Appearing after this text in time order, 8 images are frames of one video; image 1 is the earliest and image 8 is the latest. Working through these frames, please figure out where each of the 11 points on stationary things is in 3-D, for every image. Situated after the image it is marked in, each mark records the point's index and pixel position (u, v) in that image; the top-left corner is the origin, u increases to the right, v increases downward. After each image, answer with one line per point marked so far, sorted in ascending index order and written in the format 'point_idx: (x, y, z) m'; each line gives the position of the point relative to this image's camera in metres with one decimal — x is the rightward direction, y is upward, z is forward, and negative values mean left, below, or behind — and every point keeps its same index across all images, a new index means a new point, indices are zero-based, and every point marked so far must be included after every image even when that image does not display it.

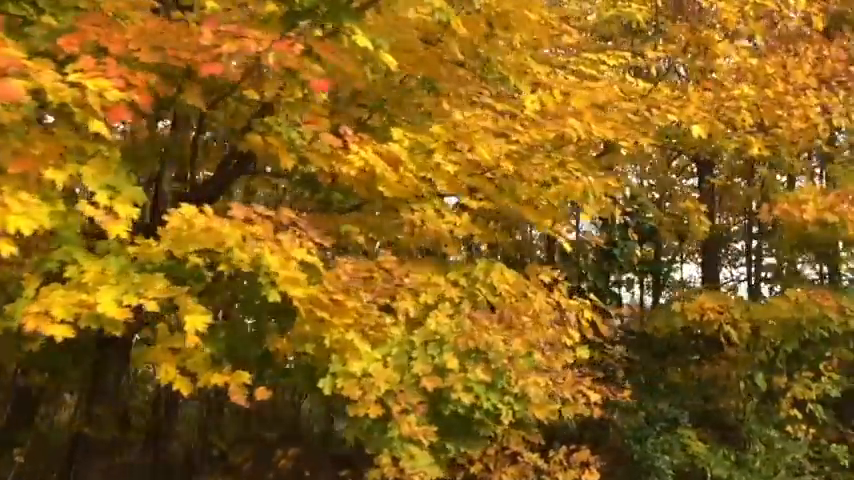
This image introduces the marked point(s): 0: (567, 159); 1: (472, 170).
0: (+0.6, +0.4, +5.2) m
1: (+0.2, +0.3, +4.9) m
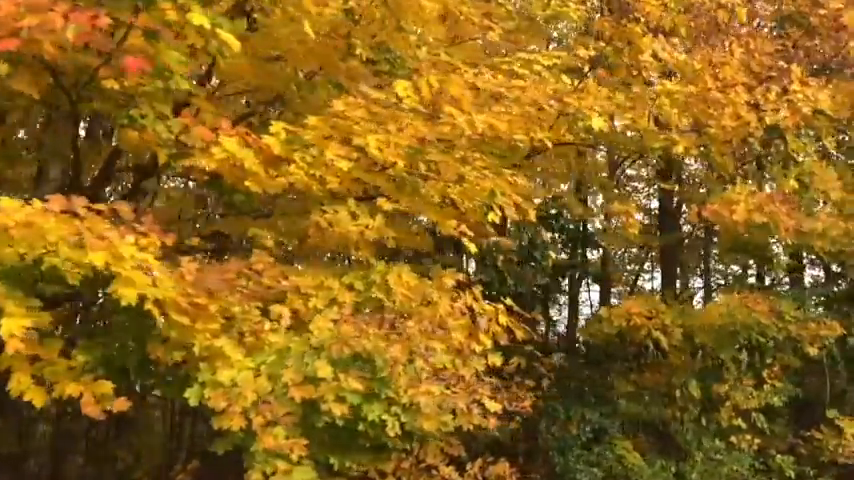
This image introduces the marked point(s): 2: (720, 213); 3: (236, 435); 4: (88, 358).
0: (+0.2, +0.4, +5.0) m
1: (-0.2, +0.3, +4.6) m
2: (+1.6, +0.2, +6.1) m
3: (-0.7, -0.7, +3.9) m
4: (-1.2, -0.4, +4.0) m
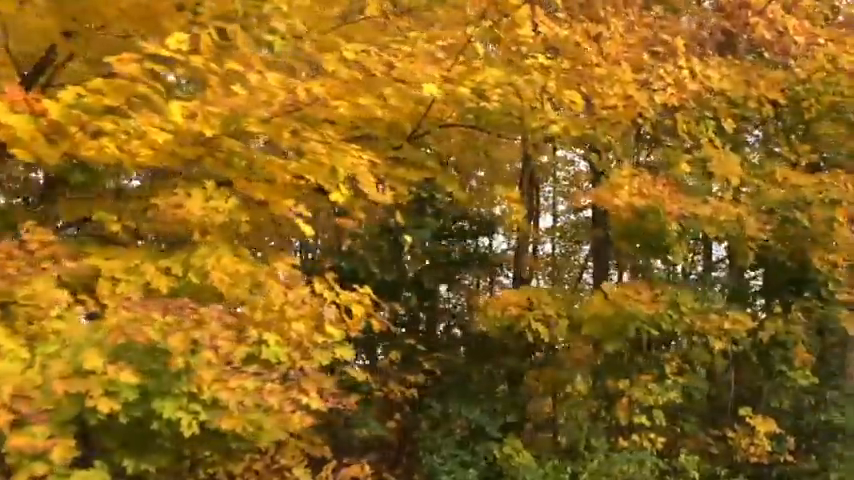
0: (-0.5, +0.5, +4.6) m
1: (-0.9, +0.4, +4.2) m
2: (+0.9, +0.2, +5.7) m
3: (-1.3, -0.6, +3.5) m
4: (-1.9, -0.3, +3.6) m
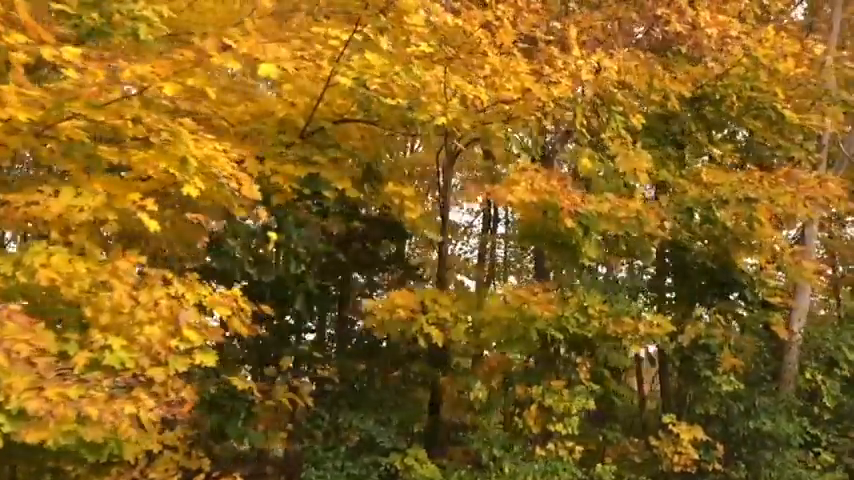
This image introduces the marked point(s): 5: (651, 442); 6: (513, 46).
0: (-1.0, +0.5, +4.3) m
1: (-1.4, +0.4, +3.9) m
2: (+0.3, +0.2, +5.4) m
3: (-1.8, -0.6, +3.1) m
4: (-2.4, -0.3, +3.2) m
5: (+1.6, -1.5, +8.0) m
6: (+0.4, +1.0, +6.0) m
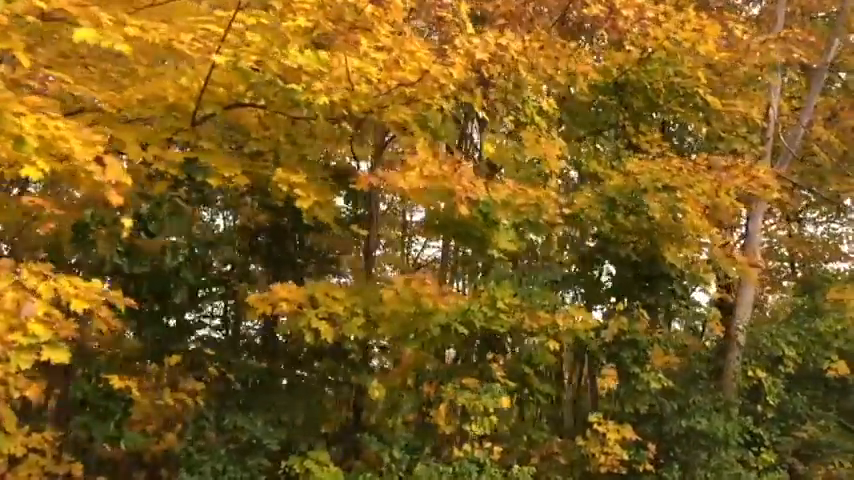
0: (-1.5, +0.5, +3.9) m
1: (-1.9, +0.4, +3.5) m
2: (-0.2, +0.3, +5.1) m
3: (-2.3, -0.5, +2.8) m
4: (-2.9, -0.3, +2.8) m
5: (+1.0, -1.4, +7.7) m
6: (-0.1, +1.1, +5.7) m
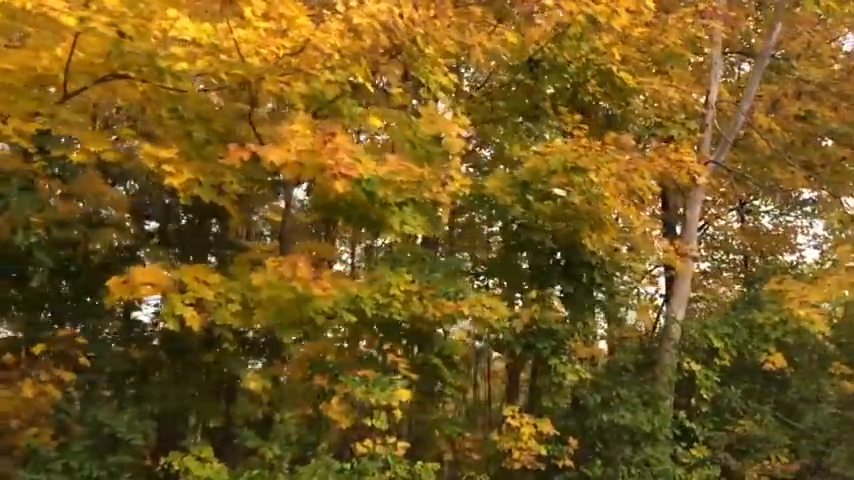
0: (-2.0, +0.6, +3.5) m
1: (-2.4, +0.5, +3.1) m
2: (-0.7, +0.4, +4.8) m
3: (-2.8, -0.4, +2.3) m
4: (-3.3, -0.2, +2.4) m
5: (+0.4, -1.3, +7.3) m
6: (-0.6, +1.2, +5.3) m
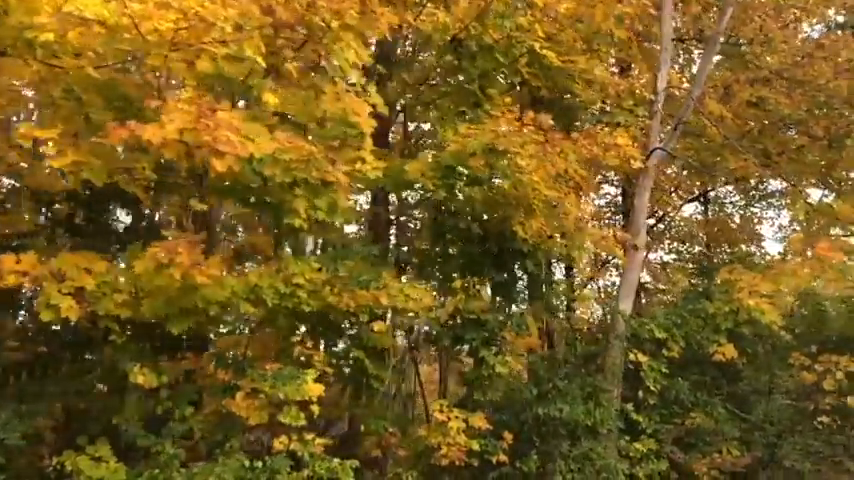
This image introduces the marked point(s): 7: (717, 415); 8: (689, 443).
0: (-2.5, +0.7, +3.2) m
1: (-2.9, +0.6, +2.8) m
2: (-1.2, +0.4, +4.5) m
3: (-3.2, -0.4, +2.0) m
4: (-3.7, -0.2, +2.0) m
5: (-0.1, -1.2, +7.1) m
6: (-1.1, +1.3, +5.0) m
7: (+2.6, -1.6, +10.0) m
8: (+2.3, -1.8, +9.9) m
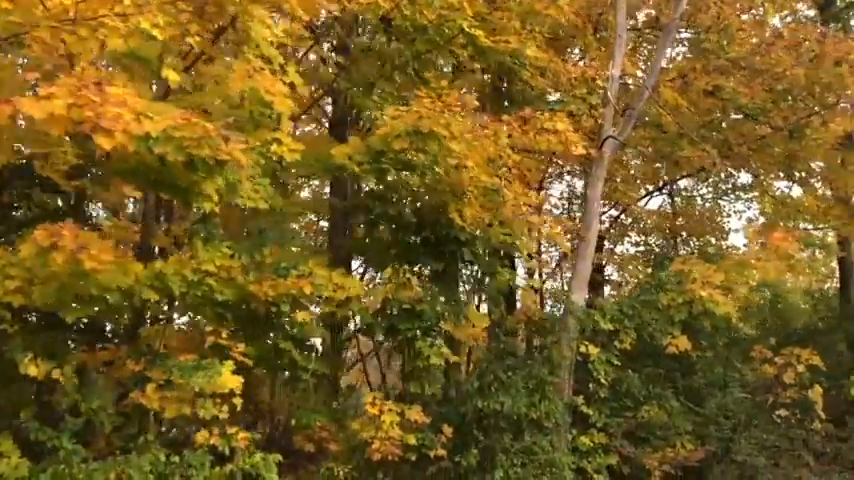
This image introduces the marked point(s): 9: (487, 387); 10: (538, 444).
0: (-2.8, +0.7, +2.9) m
1: (-3.2, +0.6, +2.5) m
2: (-1.6, +0.5, +4.2) m
3: (-3.5, -0.3, +1.7) m
4: (-4.1, -0.1, +1.7) m
5: (-0.5, -1.1, +6.8) m
6: (-1.5, +1.3, +4.7) m
7: (+2.1, -1.5, +9.8) m
8: (+1.9, -1.7, +9.7) m
9: (+0.4, -1.0, +7.8) m
10: (+0.8, -1.4, +7.8) m
